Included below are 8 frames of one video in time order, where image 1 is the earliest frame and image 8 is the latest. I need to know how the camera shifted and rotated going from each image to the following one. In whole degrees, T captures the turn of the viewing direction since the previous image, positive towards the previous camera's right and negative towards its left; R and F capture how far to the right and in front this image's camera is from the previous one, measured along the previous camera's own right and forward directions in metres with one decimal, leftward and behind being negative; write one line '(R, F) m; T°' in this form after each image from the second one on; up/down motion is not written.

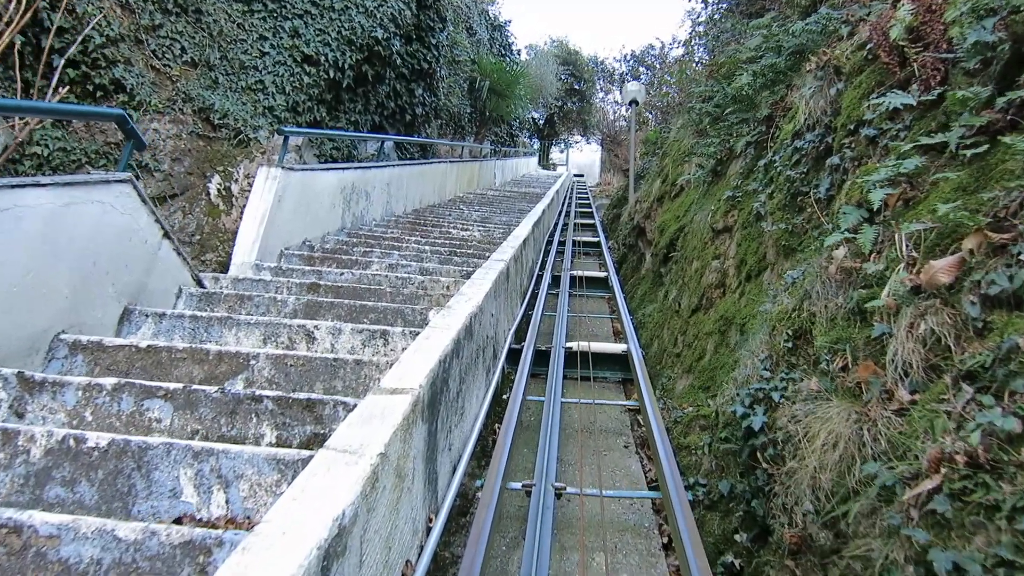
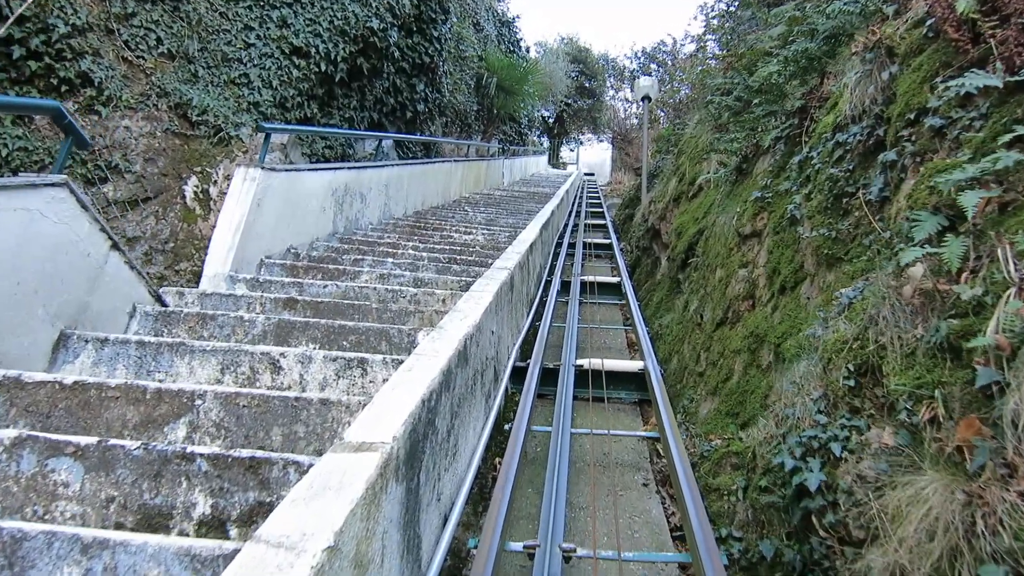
(0.0, +0.4) m; -1°
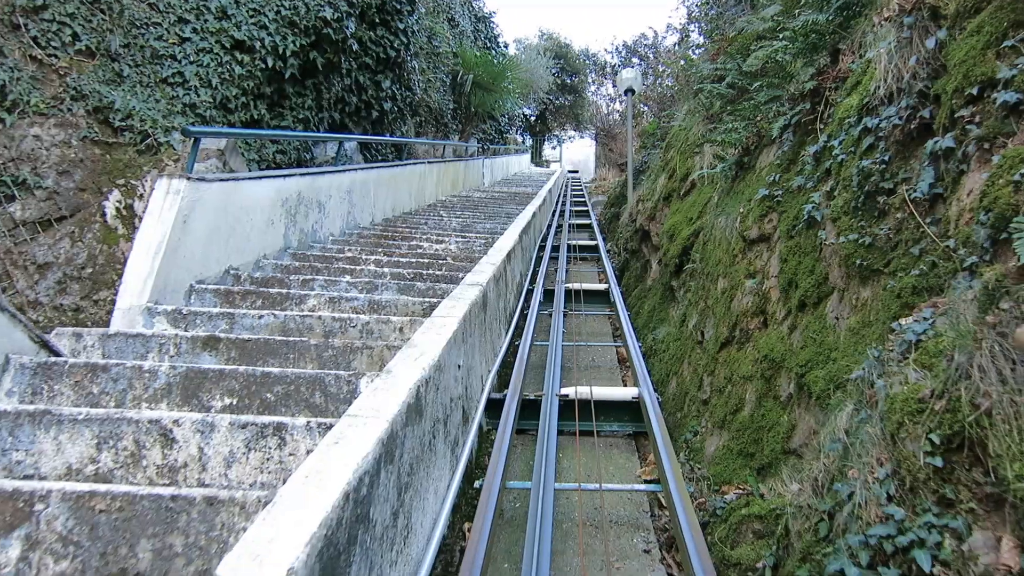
(+0.1, +0.5) m; +1°
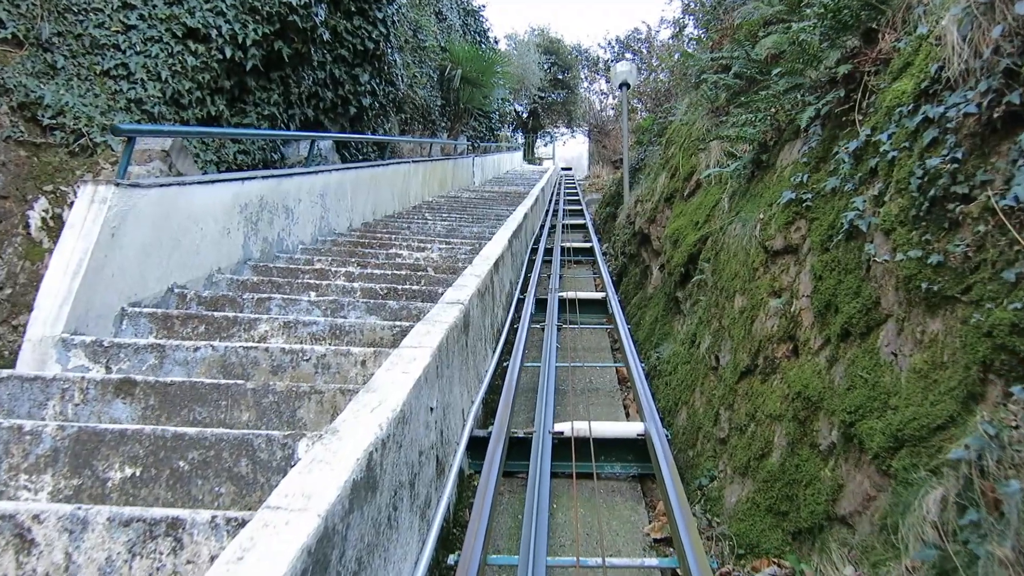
(0.0, +0.5) m; 0°
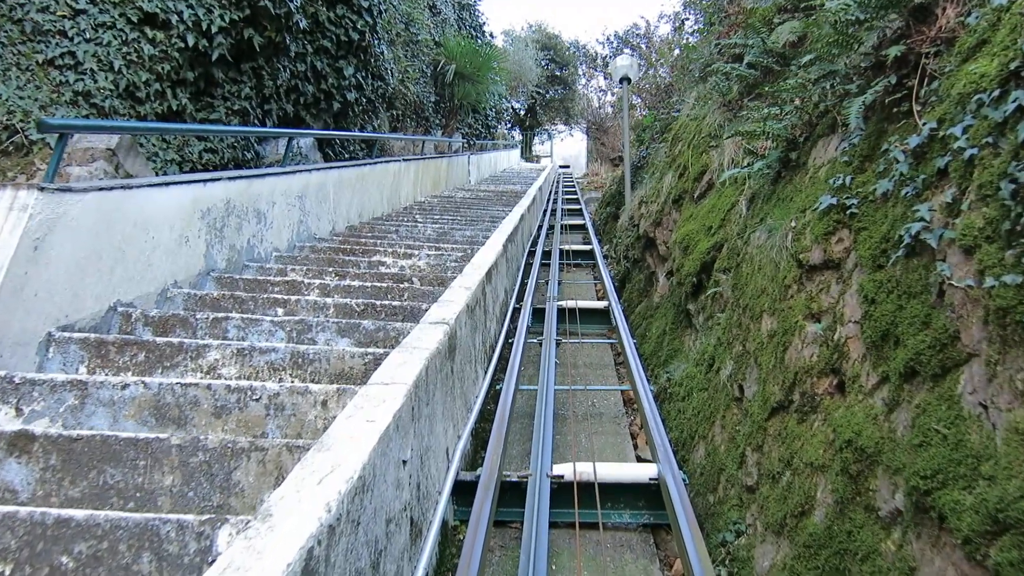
(0.0, +0.4) m; 0°
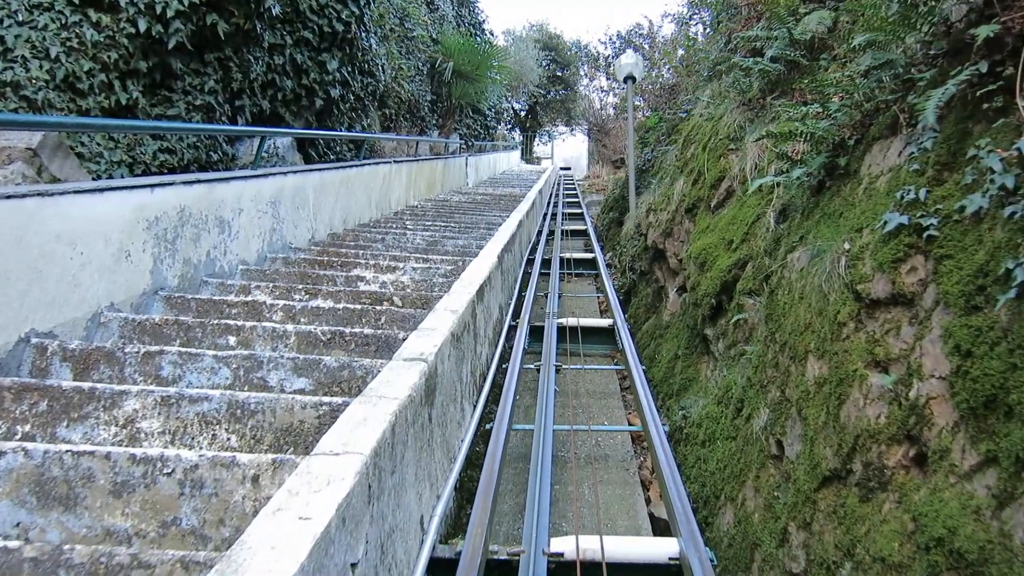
(0.0, +0.5) m; 0°
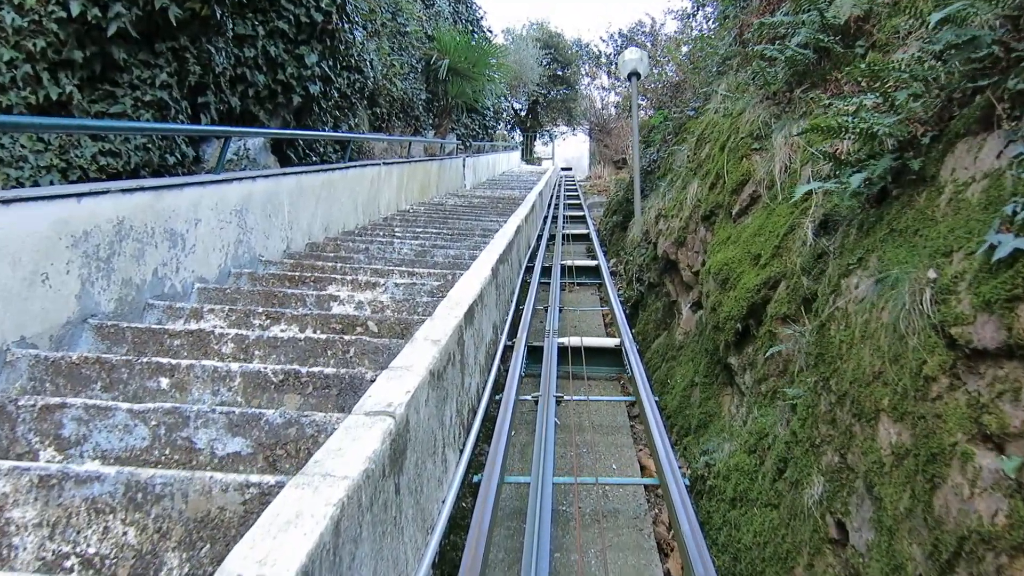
(0.0, +0.5) m; 0°
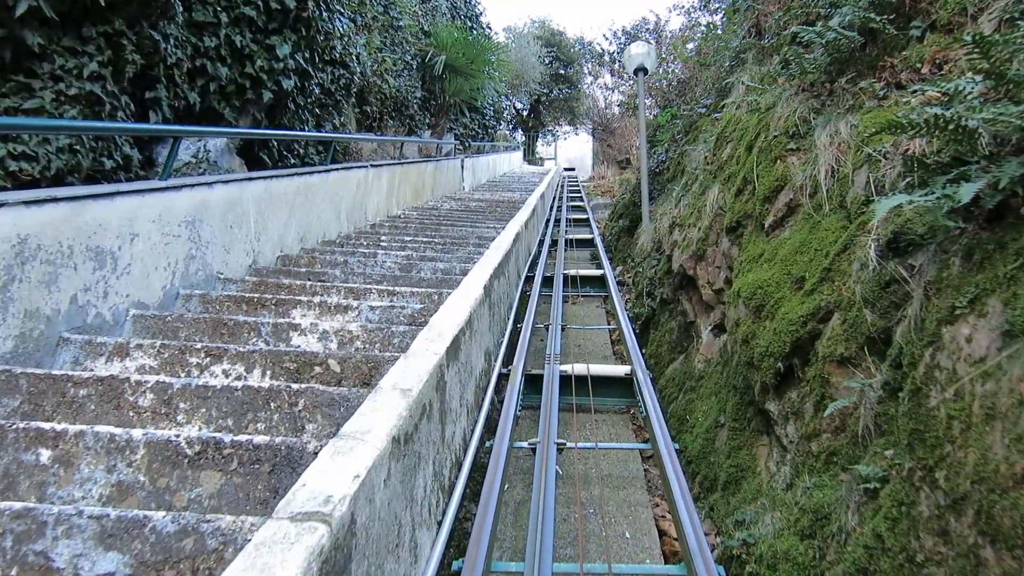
(0.0, +0.5) m; 0°
